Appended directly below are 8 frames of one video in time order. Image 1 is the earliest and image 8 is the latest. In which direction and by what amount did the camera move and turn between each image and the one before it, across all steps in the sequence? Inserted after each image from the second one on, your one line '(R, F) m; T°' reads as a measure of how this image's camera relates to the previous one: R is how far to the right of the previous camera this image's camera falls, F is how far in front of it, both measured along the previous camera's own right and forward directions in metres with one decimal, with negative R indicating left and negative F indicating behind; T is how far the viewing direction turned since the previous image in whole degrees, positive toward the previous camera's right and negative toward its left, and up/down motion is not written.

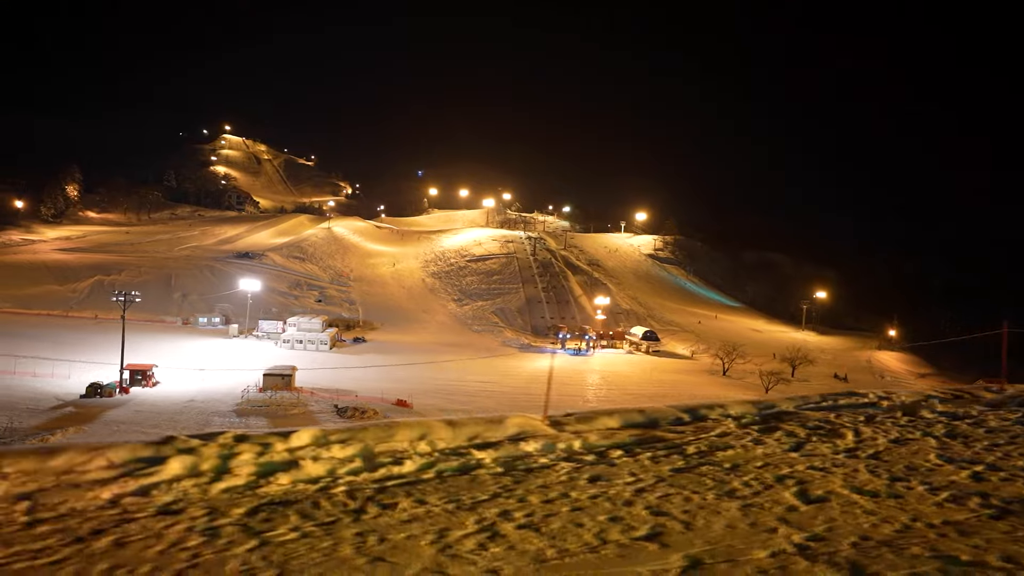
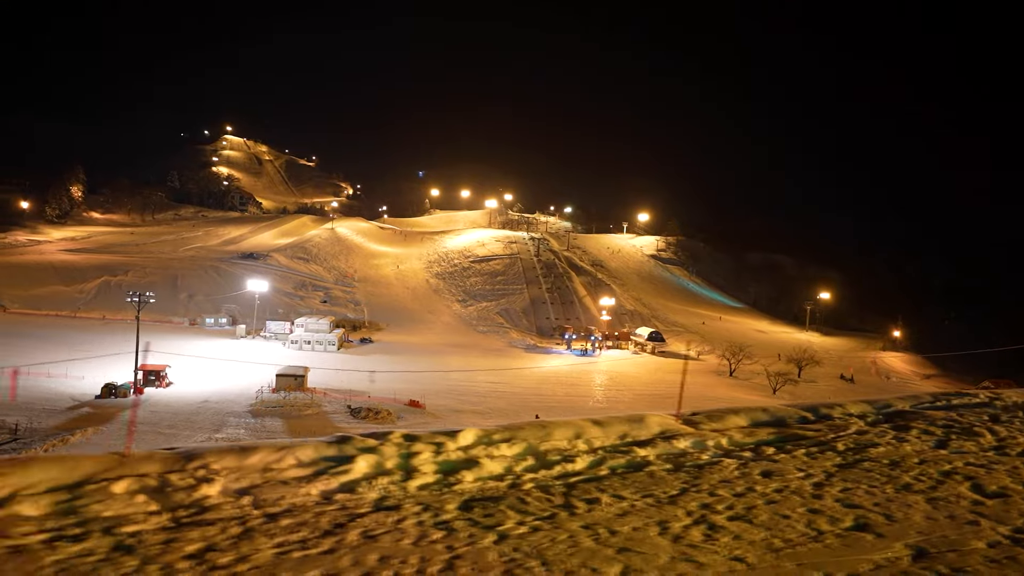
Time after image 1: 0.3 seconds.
(-0.4, -0.1) m; 0°
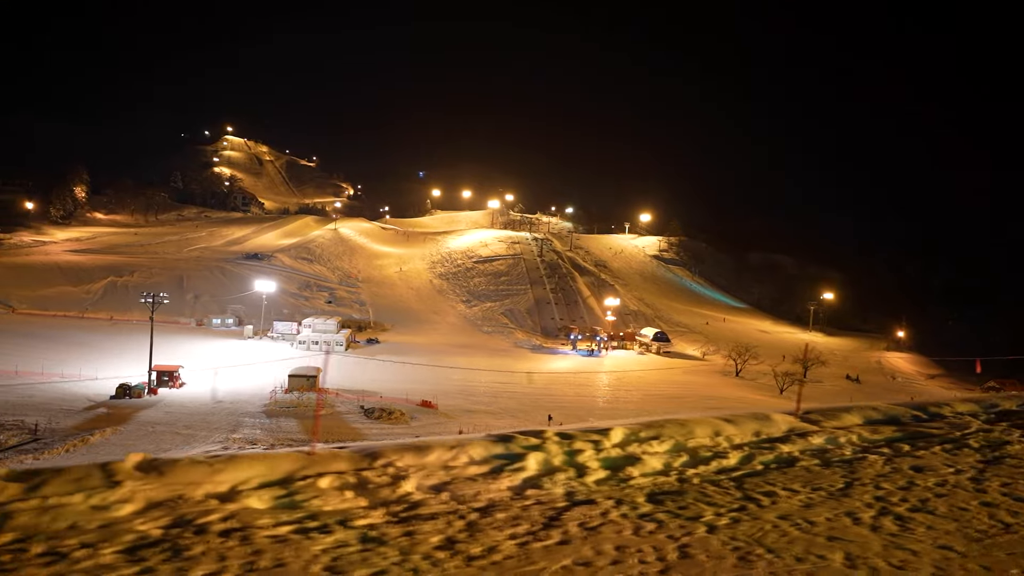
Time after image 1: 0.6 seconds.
(-0.4, -0.1) m; 0°
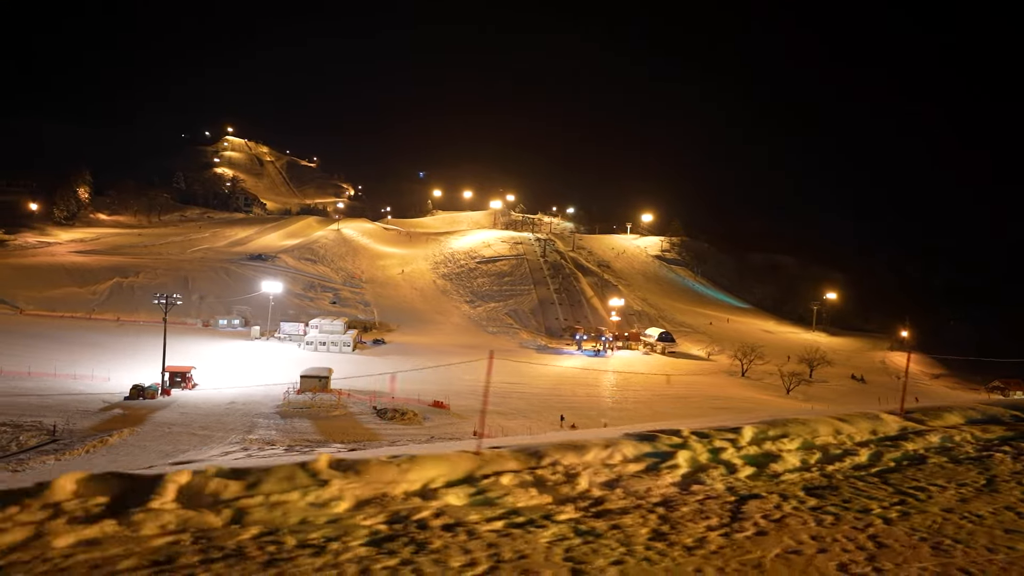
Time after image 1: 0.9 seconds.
(-0.4, -0.1) m; 0°
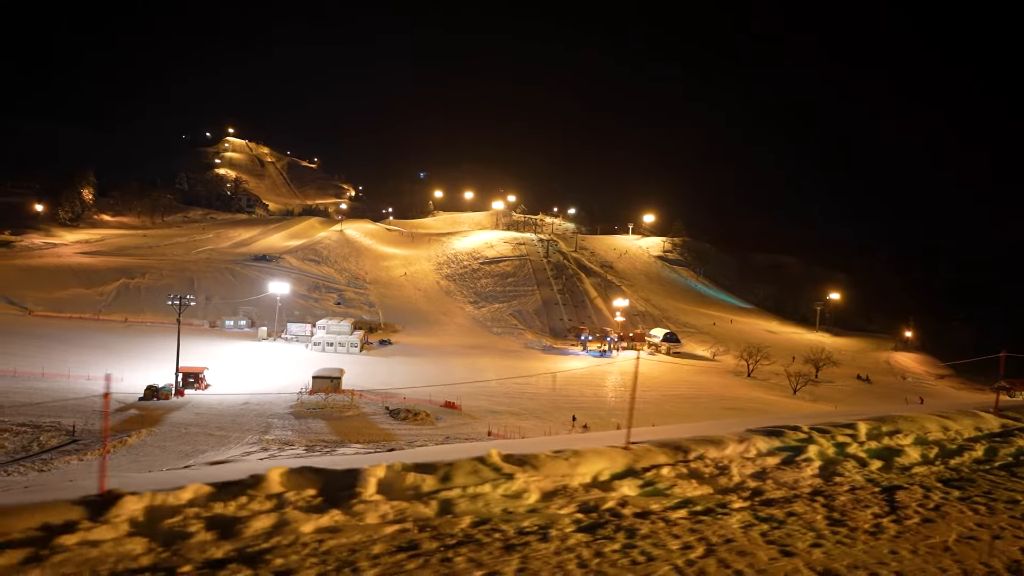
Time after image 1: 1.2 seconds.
(-0.4, -0.1) m; 0°
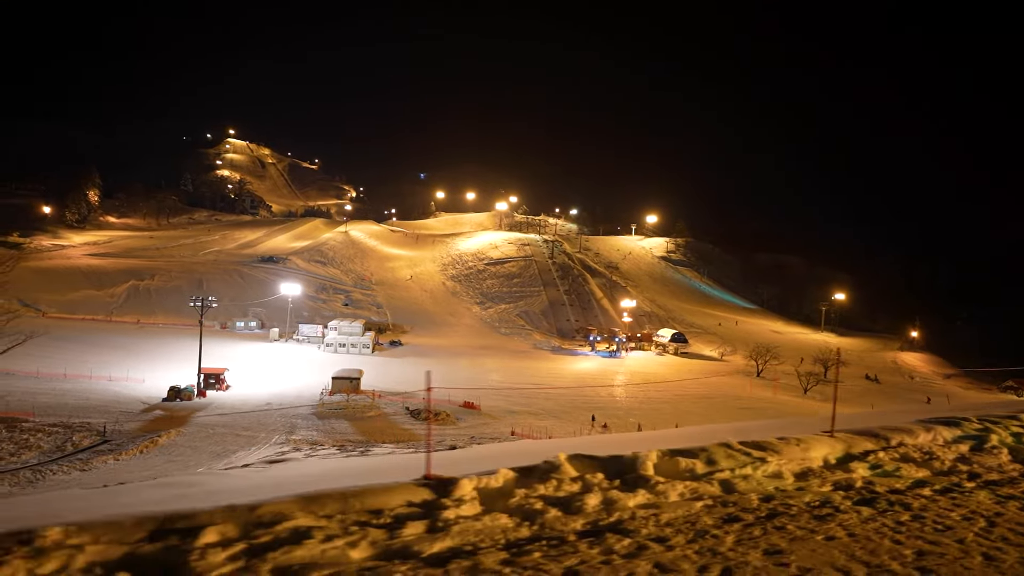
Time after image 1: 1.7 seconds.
(-0.6, -0.1) m; 0°
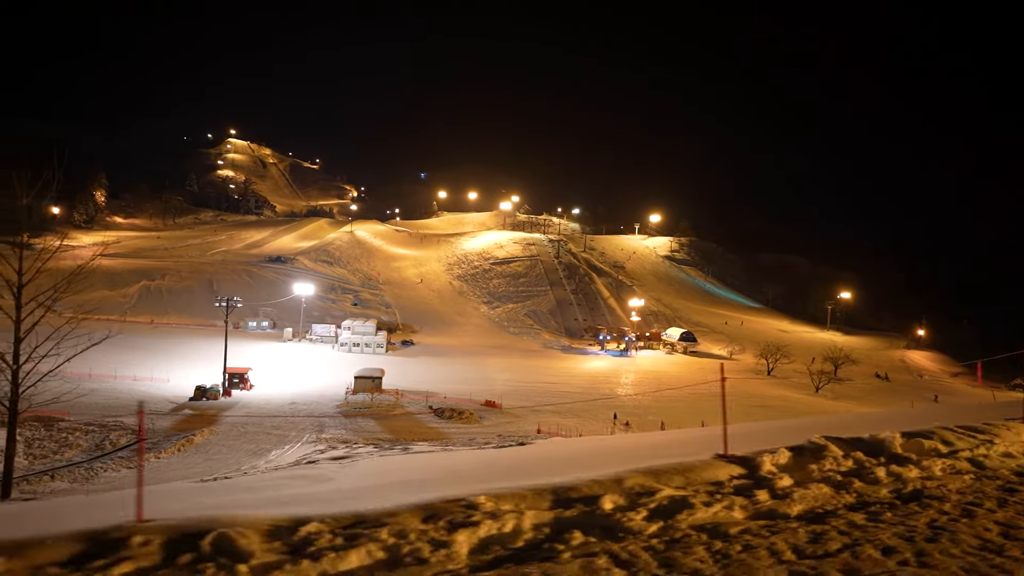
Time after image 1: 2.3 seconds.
(-0.7, -0.2) m; 0°
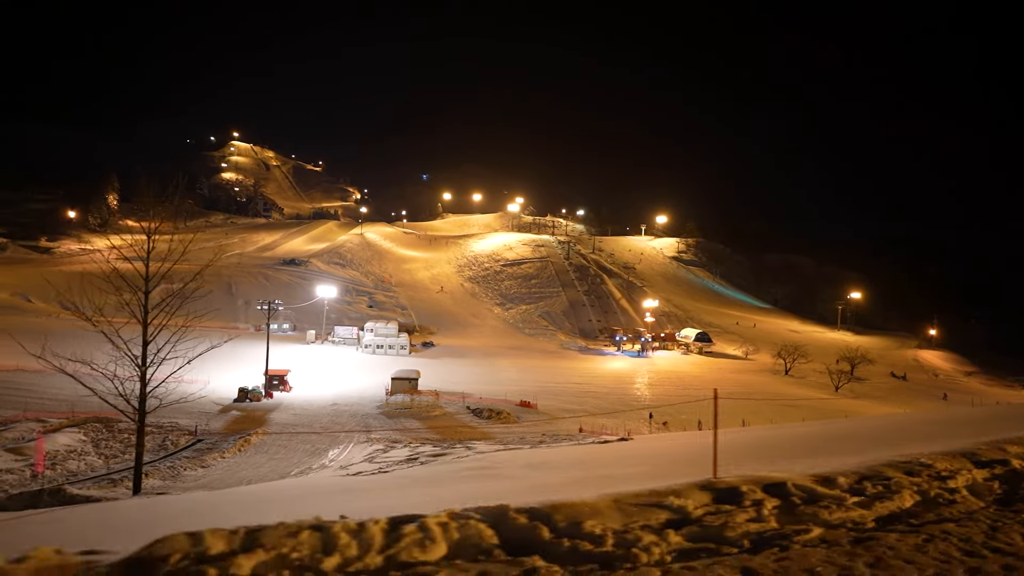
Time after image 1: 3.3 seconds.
(-1.2, -0.3) m; 0°
